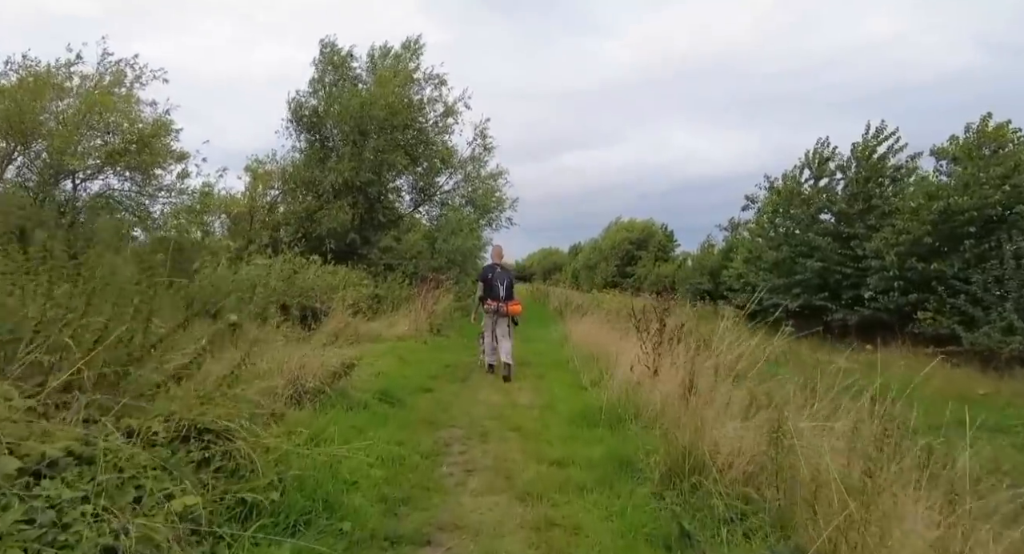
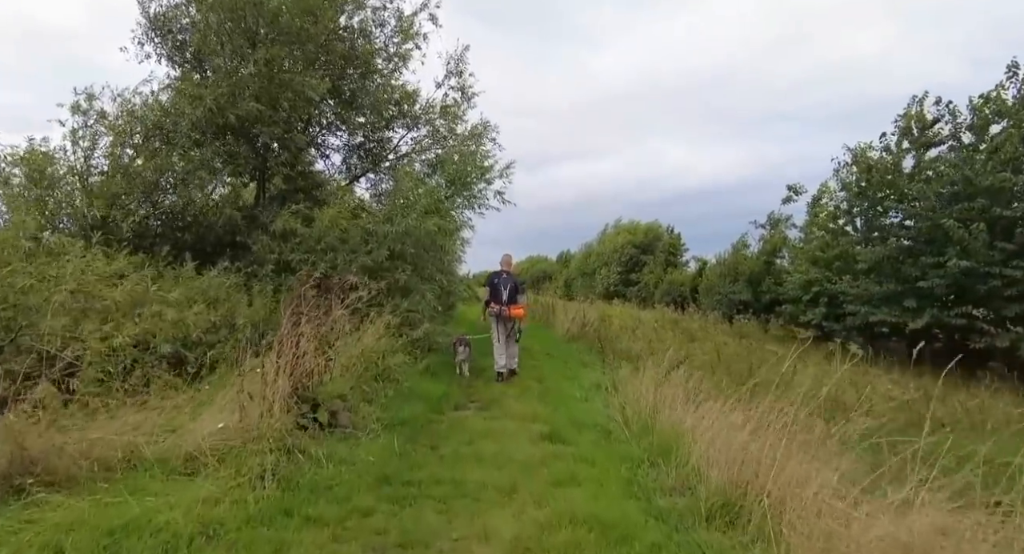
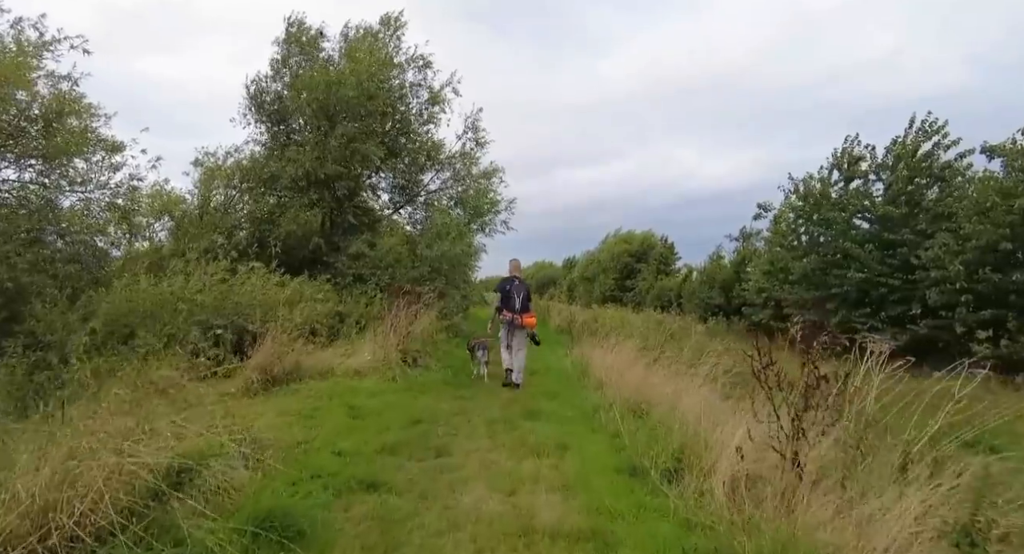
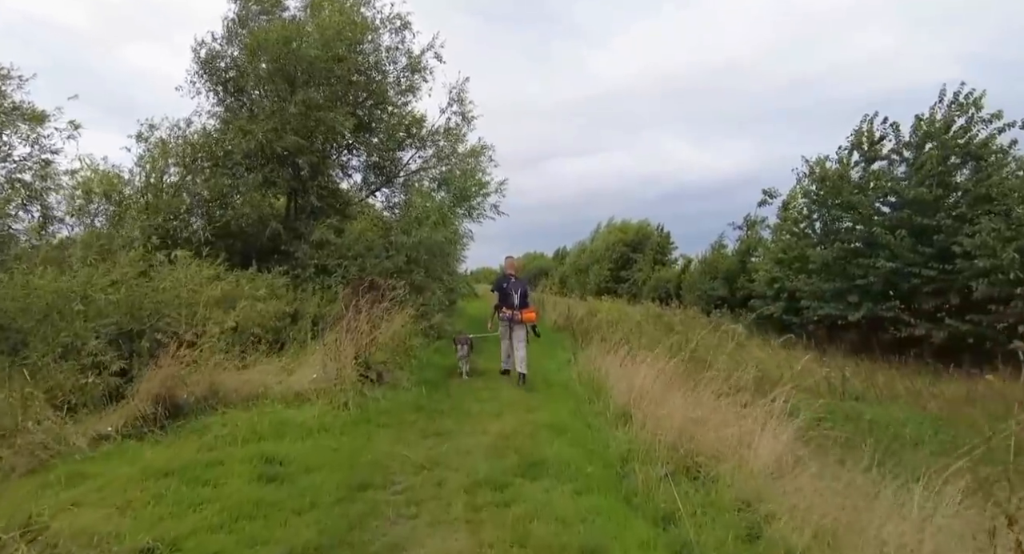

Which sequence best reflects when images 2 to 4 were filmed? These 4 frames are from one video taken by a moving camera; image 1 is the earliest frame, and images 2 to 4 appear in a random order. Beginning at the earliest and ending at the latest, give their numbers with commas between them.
3, 4, 2
